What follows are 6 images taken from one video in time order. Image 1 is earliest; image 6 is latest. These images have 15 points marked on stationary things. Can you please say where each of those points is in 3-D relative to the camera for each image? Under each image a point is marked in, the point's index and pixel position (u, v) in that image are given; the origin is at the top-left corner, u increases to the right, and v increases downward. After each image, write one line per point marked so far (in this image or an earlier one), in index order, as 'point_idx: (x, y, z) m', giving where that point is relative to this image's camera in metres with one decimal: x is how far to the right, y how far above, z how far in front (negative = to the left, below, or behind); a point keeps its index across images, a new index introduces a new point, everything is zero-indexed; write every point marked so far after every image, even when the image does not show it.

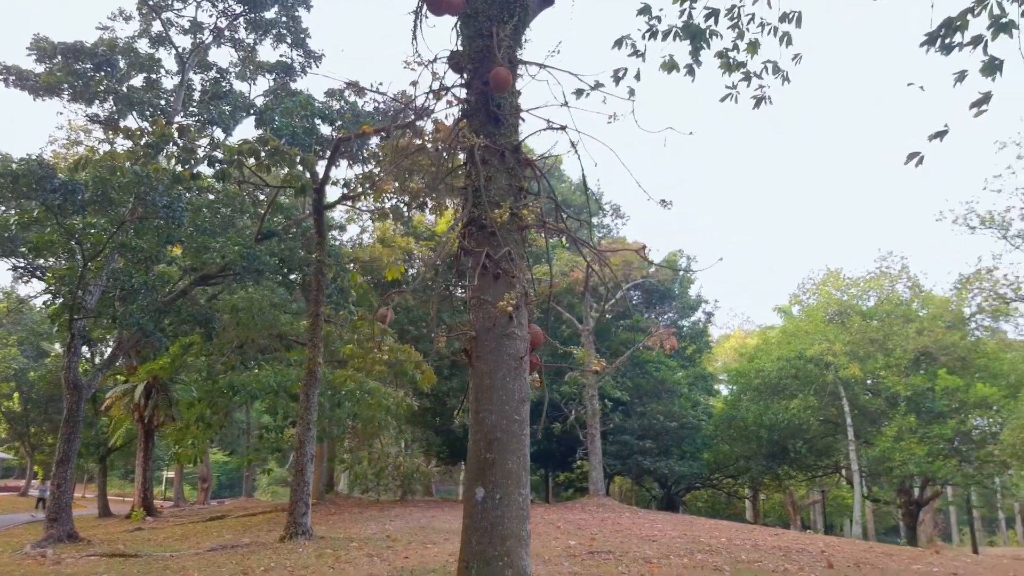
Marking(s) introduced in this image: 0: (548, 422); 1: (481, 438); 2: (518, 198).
0: (+0.9, -3.1, +19.0) m
1: (-0.1, -0.7, +3.7) m
2: (0.0, +0.4, +4.0) m
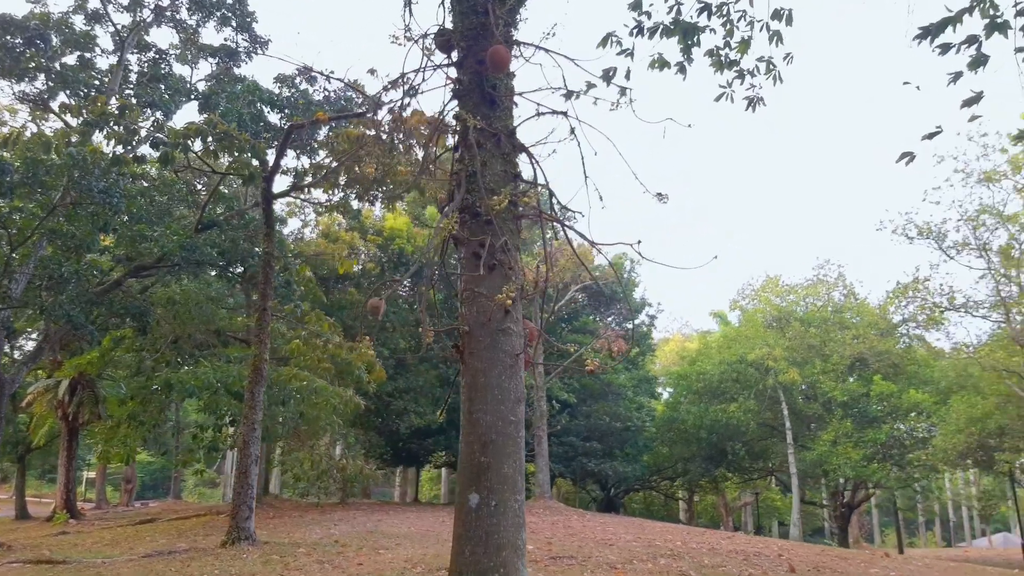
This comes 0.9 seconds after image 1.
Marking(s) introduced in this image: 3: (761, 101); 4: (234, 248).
0: (-0.4, -3.1, +18.8) m
1: (-0.2, -0.6, +3.5) m
2: (0.0, +0.5, +3.8) m
3: (+1.8, +1.4, +5.9) m
4: (-4.5, +0.7, +13.2) m
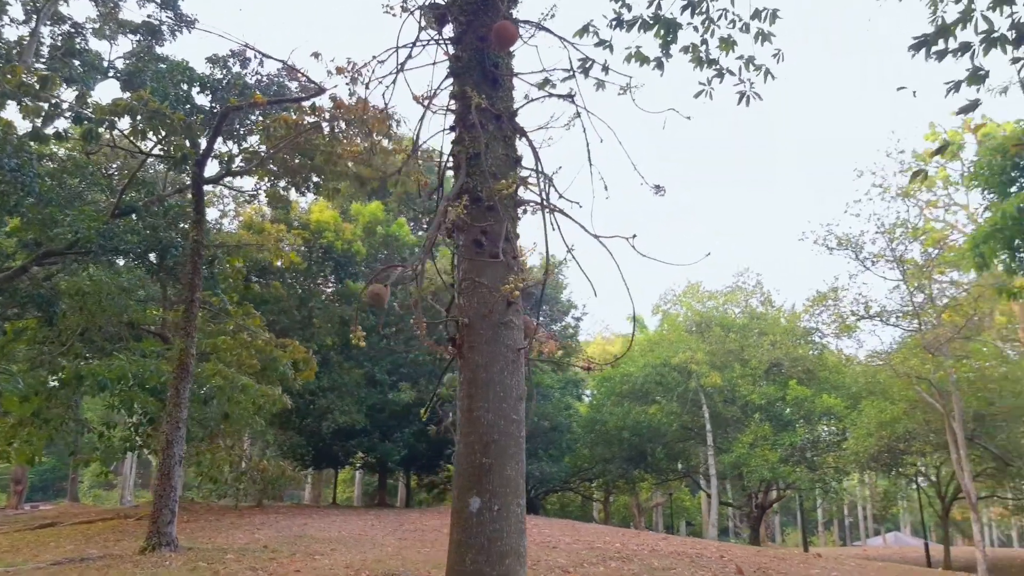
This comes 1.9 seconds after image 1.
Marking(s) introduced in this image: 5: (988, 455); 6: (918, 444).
0: (-2.1, -3.1, +18.5) m
1: (-0.1, -0.6, +3.2) m
2: (0.0, +0.5, +3.6) m
3: (+1.6, +1.4, +5.9) m
4: (-5.5, +0.8, +12.5) m
5: (+11.3, -4.0, +19.3) m
6: (+9.3, -3.6, +18.7) m
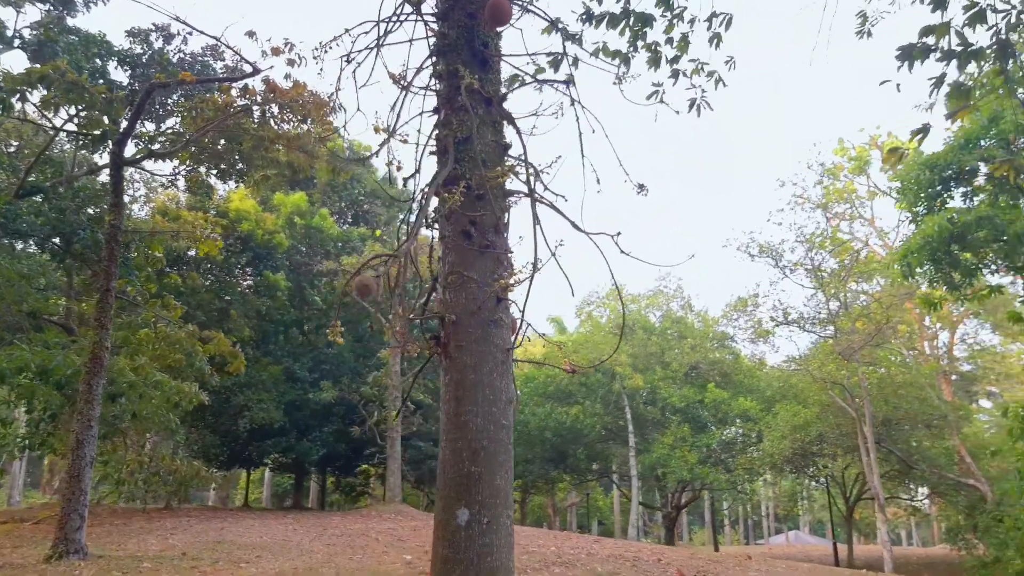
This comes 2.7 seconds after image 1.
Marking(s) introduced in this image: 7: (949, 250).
0: (-3.8, -3.0, +17.9) m
1: (-0.2, -0.6, +3.0) m
2: (0.0, +0.5, +3.3) m
3: (+1.3, +1.3, +5.8) m
4: (-6.4, +1.0, +11.6) m
5: (+9.4, -4.2, +20.2) m
6: (+7.5, -3.8, +19.3) m
7: (+5.4, +0.4, +10.0) m
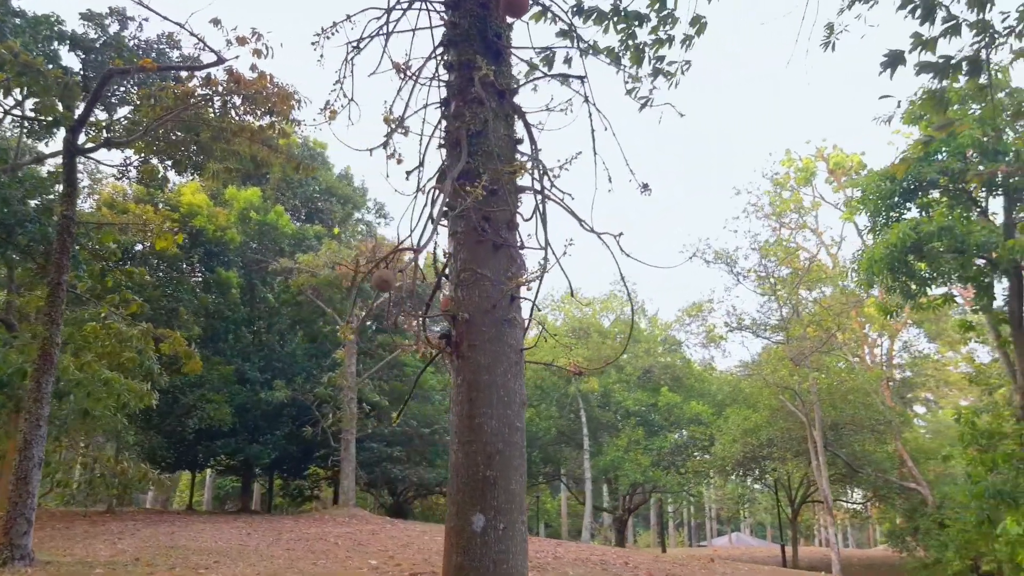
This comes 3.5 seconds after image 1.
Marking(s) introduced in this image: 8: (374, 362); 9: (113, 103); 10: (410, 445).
0: (-4.7, -2.9, +17.5) m
1: (-0.1, -0.6, +2.9) m
2: (0.0, +0.5, +3.2) m
3: (+1.2, +1.3, +5.8) m
4: (-6.9, +1.1, +11.1) m
5: (+8.3, -4.4, +20.7) m
6: (+6.4, -3.9, +19.7) m
7: (+5.0, +0.3, +10.2) m
8: (-3.2, -1.7, +18.7) m
9: (-5.0, +2.3, +10.2) m
10: (-2.5, -3.8, +19.6) m
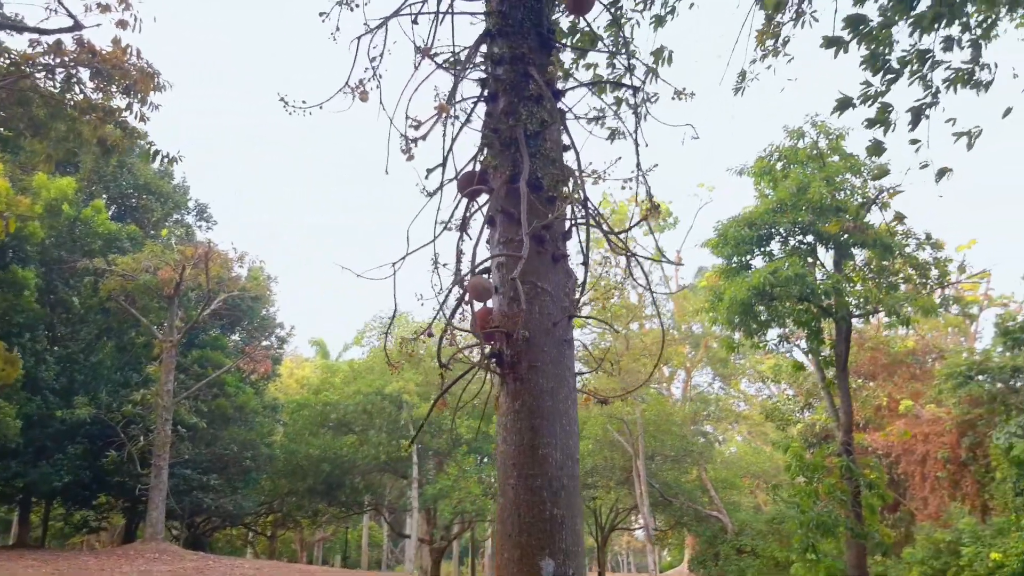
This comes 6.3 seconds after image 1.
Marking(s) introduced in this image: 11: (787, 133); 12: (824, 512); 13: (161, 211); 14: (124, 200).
0: (-8.1, -3.0, +15.6) m
1: (+0.1, -0.6, +2.6) m
2: (+0.2, +0.5, +3.0) m
3: (+0.8, +1.1, +5.8) m
4: (-8.4, +1.3, +8.9) m
5: (+3.7, -5.4, +21.7) m
6: (+2.2, -4.8, +20.3) m
7: (+3.3, -0.2, +11.0) m
8: (-6.8, -1.9, +17.2) m
9: (-6.2, +2.4, +8.6) m
10: (-6.5, -4.1, +18.0) m
11: (+3.8, +2.1, +11.2) m
12: (+4.2, -3.0, +10.9) m
13: (-8.1, +1.8, +18.7) m
14: (-8.8, +1.9, +18.4) m
